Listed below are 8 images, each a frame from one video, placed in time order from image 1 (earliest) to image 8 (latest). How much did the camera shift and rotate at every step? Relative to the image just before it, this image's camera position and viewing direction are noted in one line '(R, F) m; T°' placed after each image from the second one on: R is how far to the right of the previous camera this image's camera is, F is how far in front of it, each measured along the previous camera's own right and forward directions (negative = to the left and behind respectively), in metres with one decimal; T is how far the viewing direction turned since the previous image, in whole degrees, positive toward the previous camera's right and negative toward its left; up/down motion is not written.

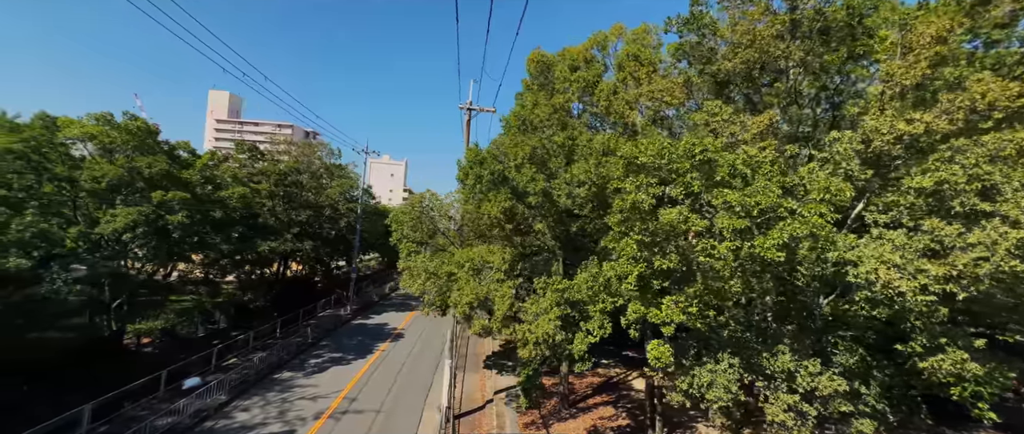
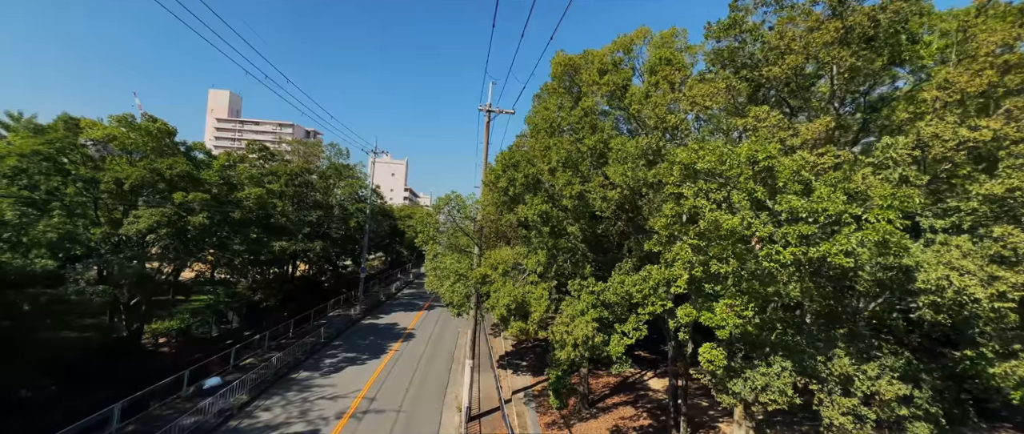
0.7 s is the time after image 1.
(-0.7, -0.1) m; 0°
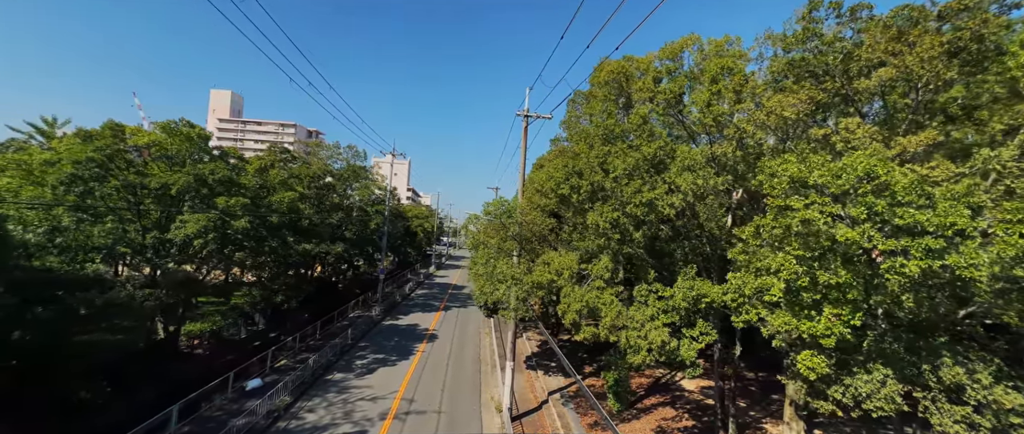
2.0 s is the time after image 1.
(-1.4, -0.2) m; -1°
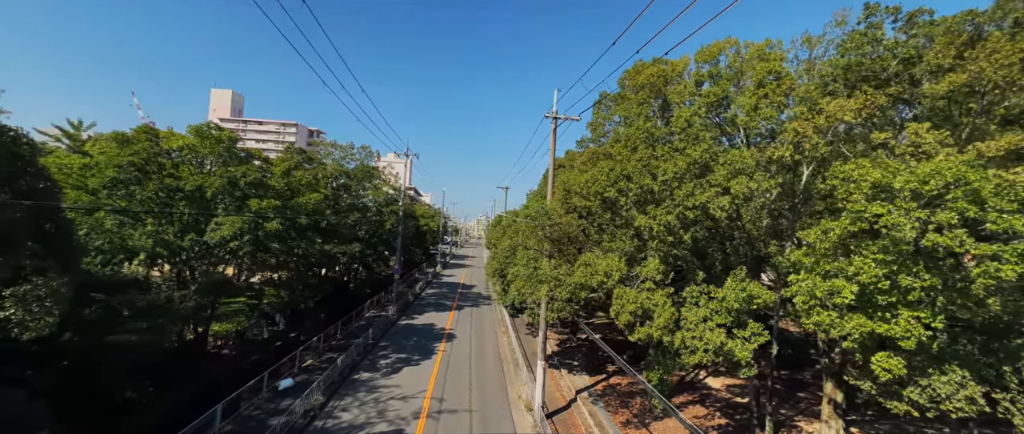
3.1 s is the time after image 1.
(-1.1, -0.1) m; 0°
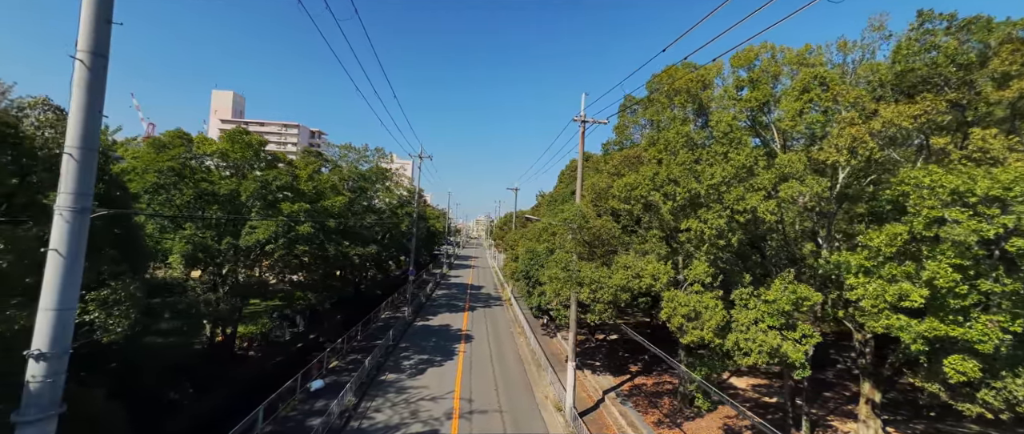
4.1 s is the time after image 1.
(-1.1, -0.2) m; 0°
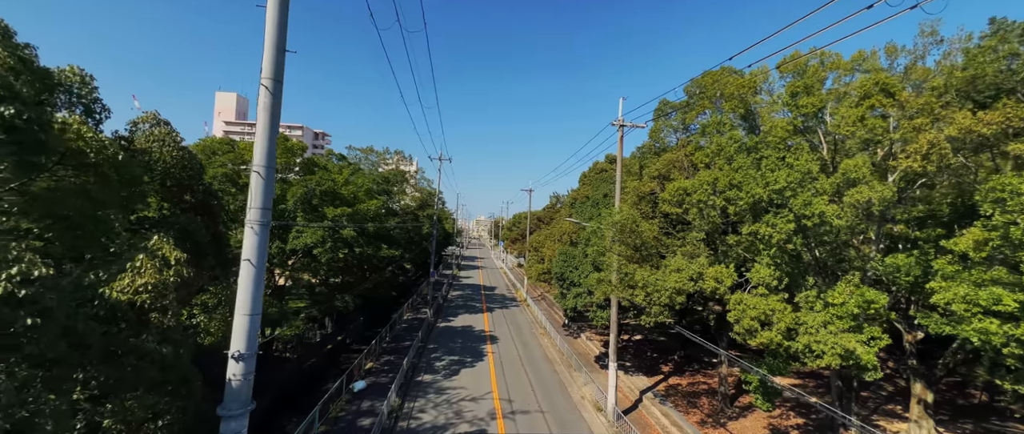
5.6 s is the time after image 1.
(-1.5, -0.3) m; -1°
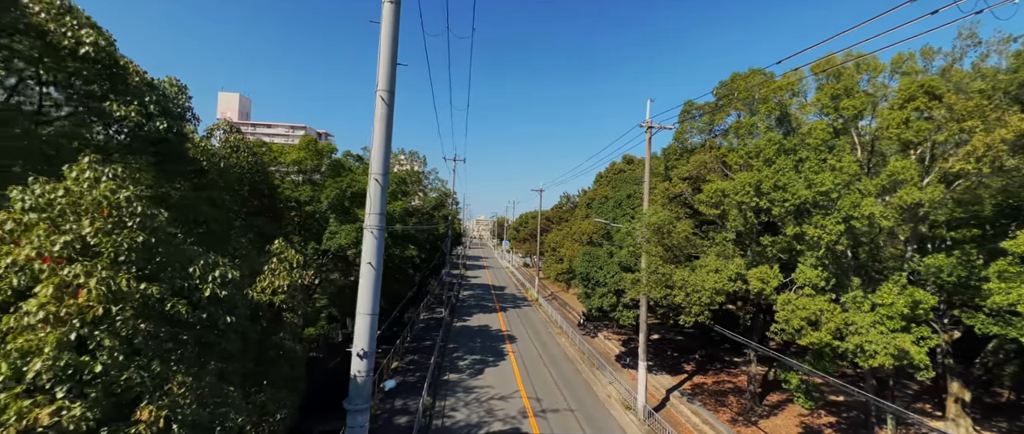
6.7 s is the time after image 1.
(-1.1, -0.2) m; 0°
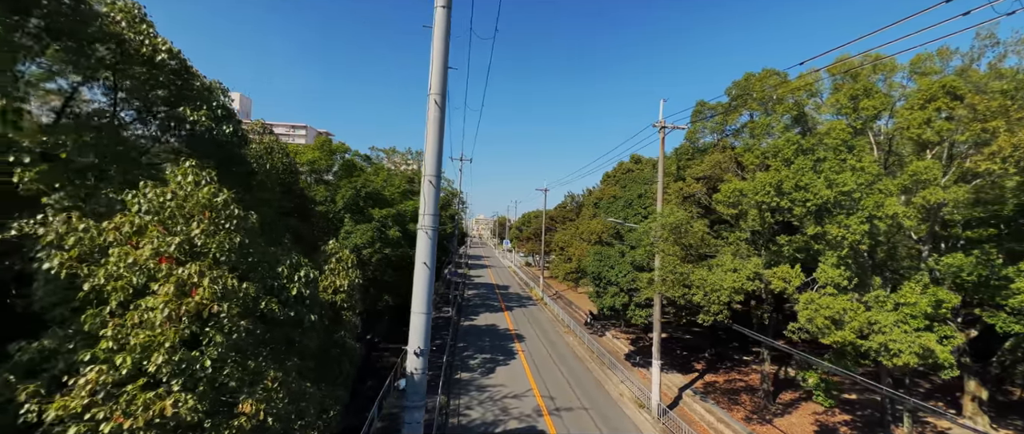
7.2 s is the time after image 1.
(-0.6, -0.1) m; 0°
